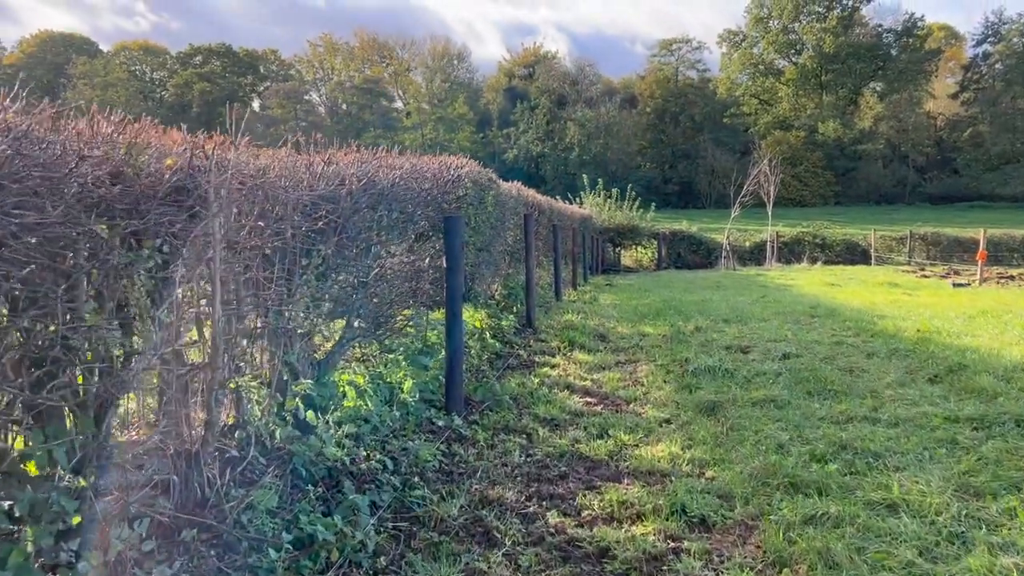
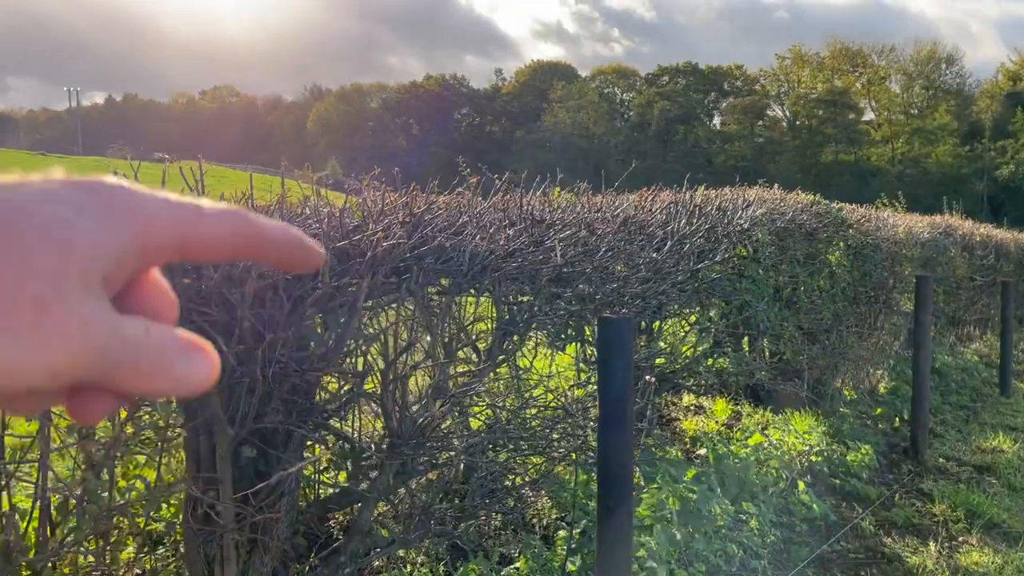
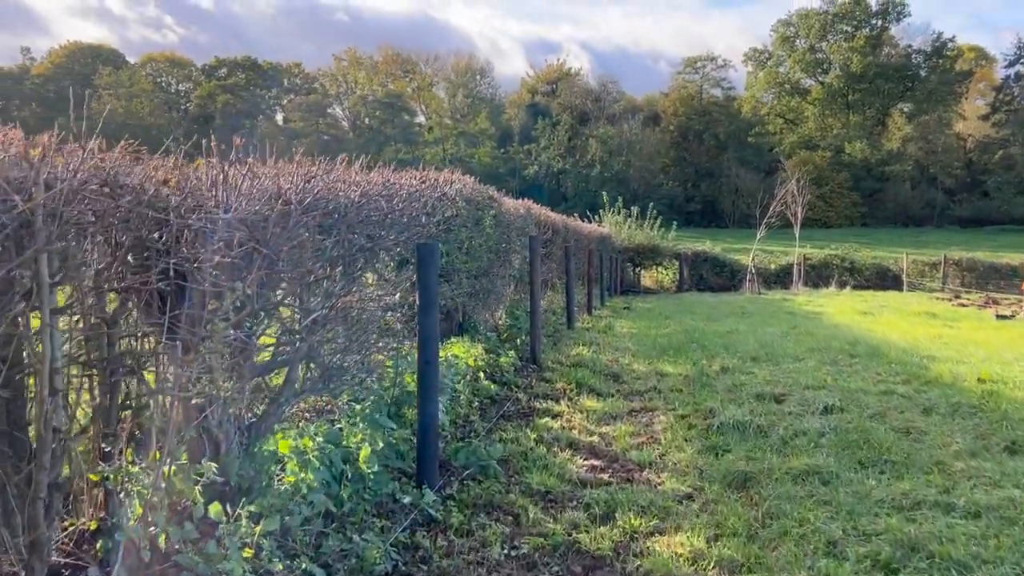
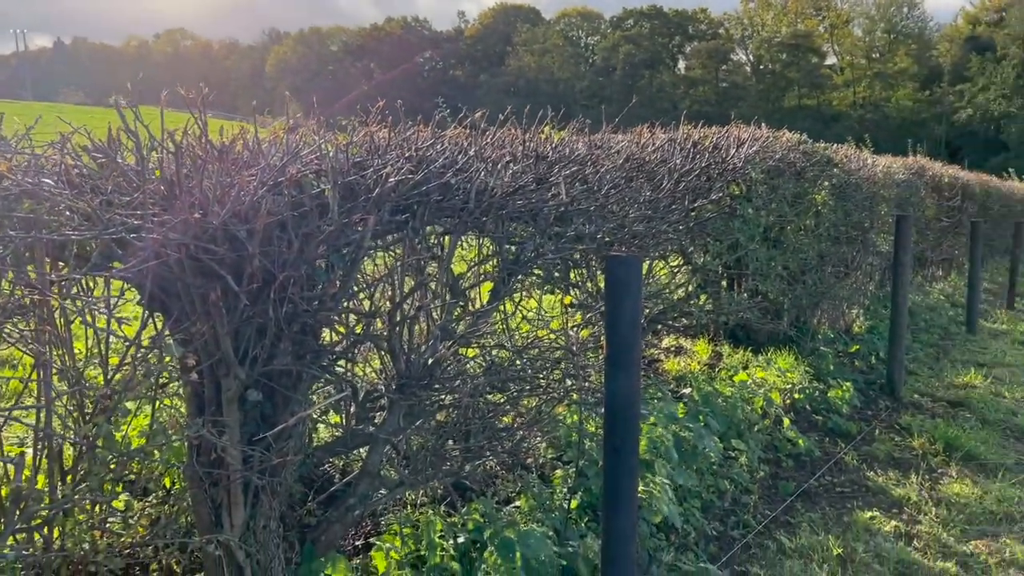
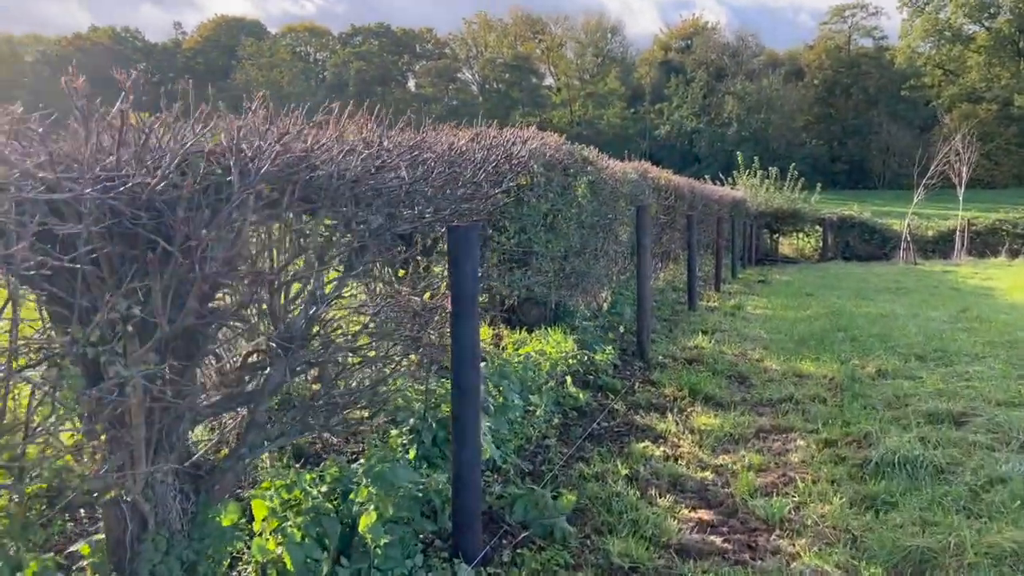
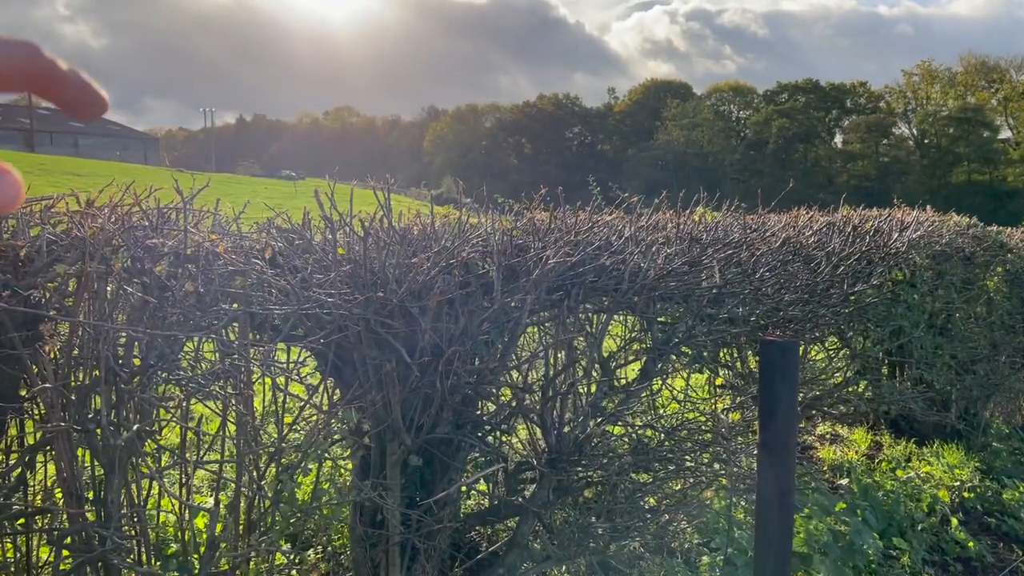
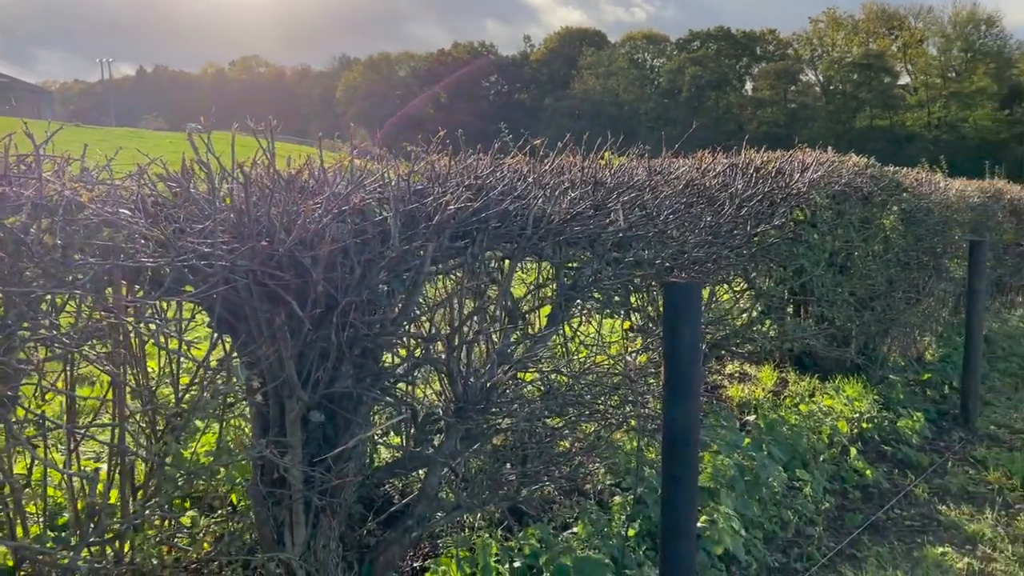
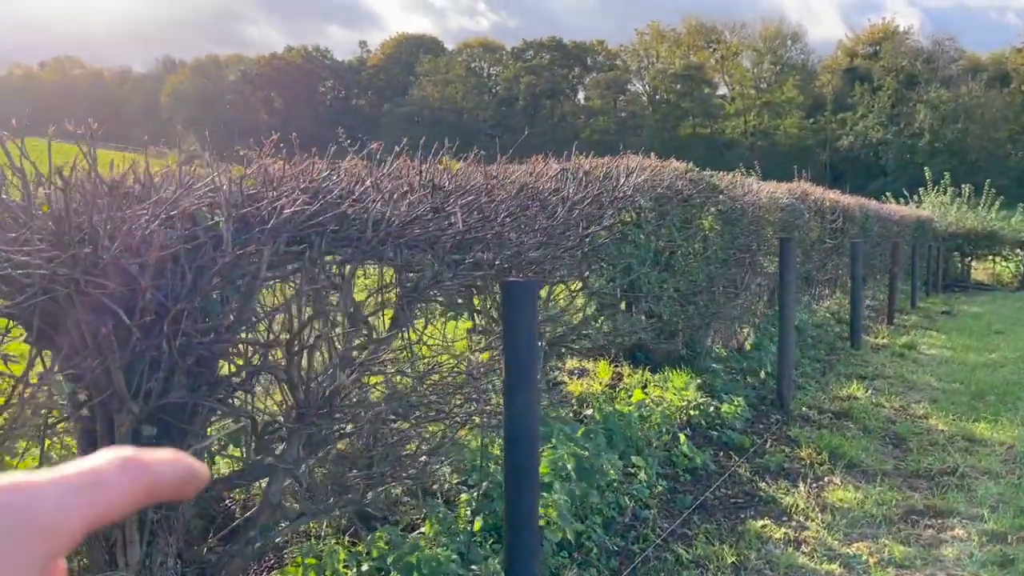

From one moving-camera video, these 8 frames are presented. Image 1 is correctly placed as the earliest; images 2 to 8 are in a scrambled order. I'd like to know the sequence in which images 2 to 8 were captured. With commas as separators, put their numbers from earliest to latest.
3, 5, 8, 2, 6, 7, 4
